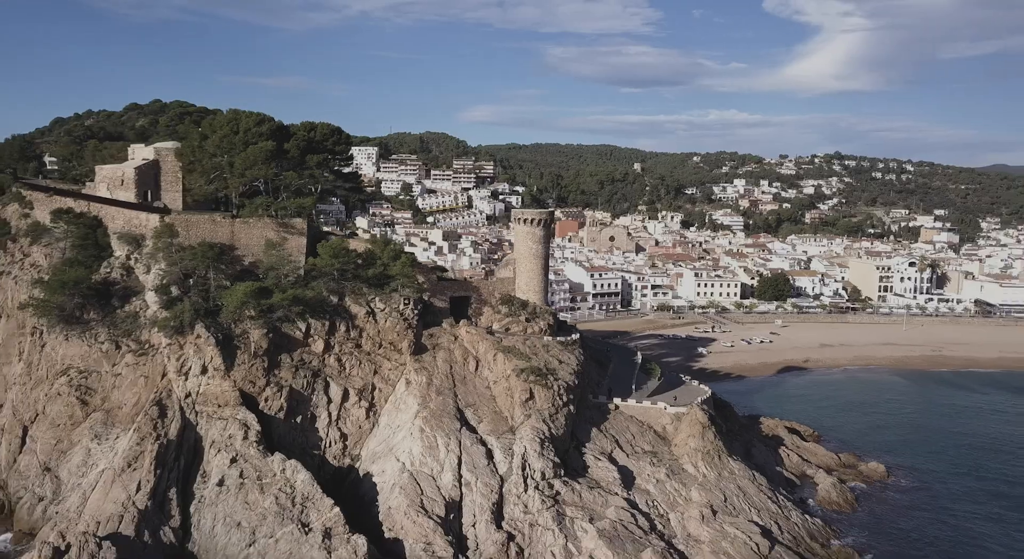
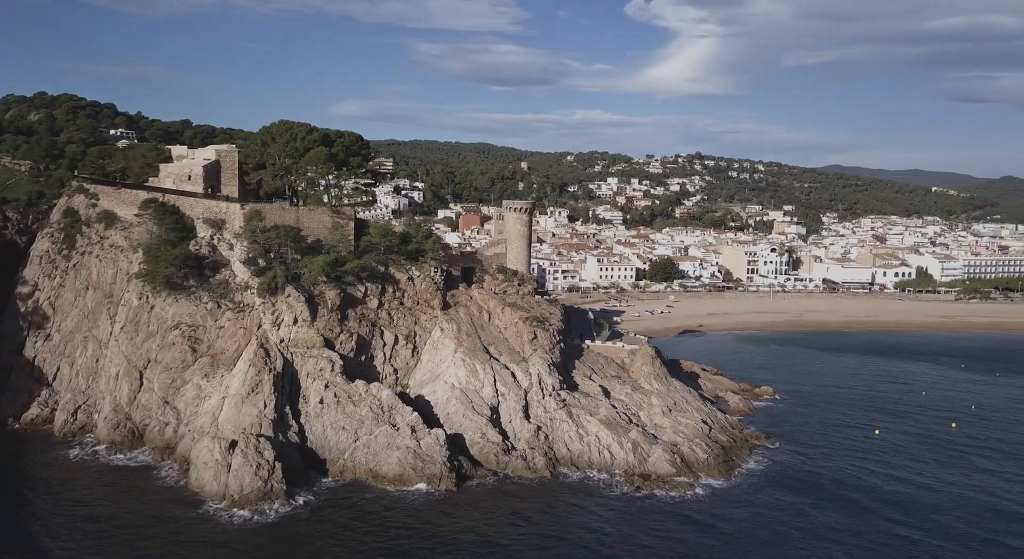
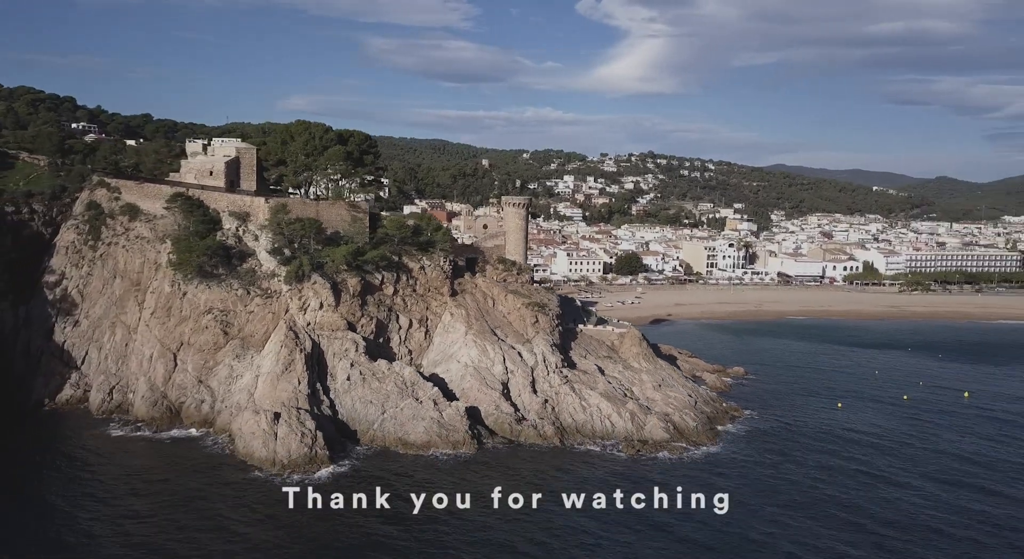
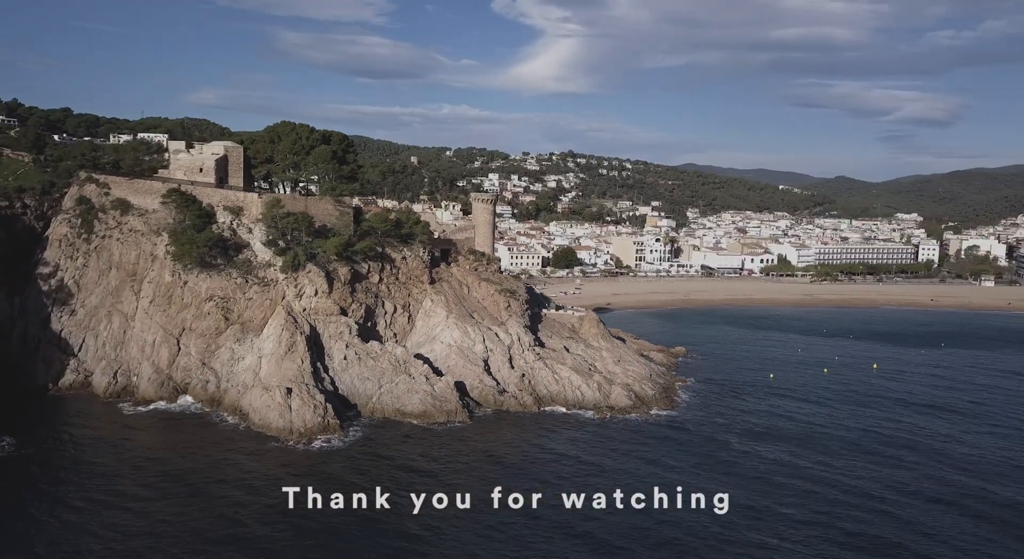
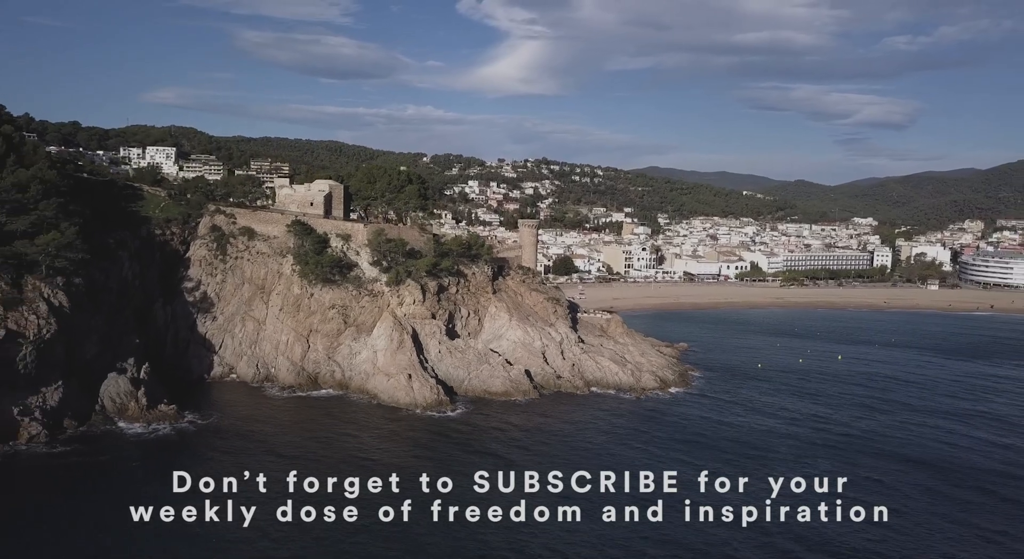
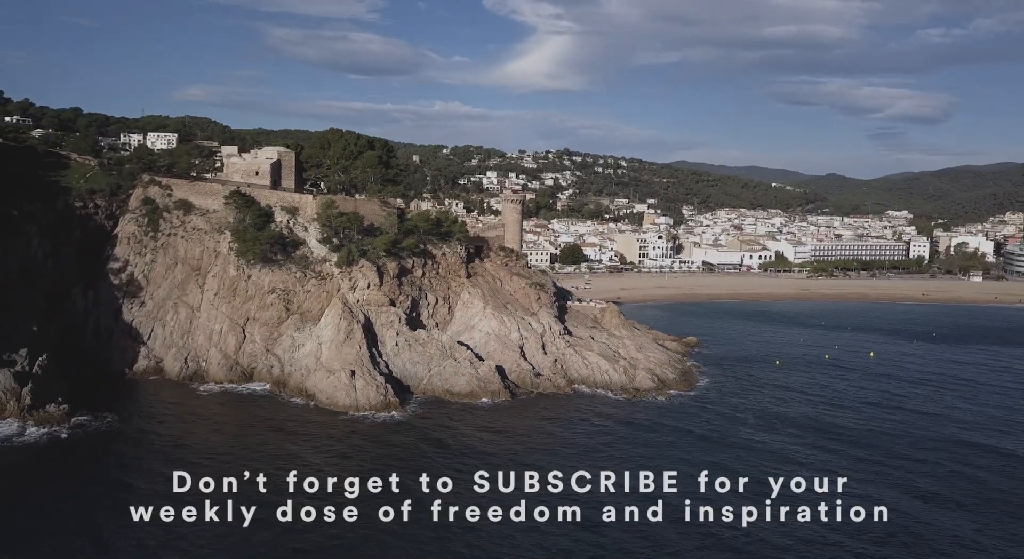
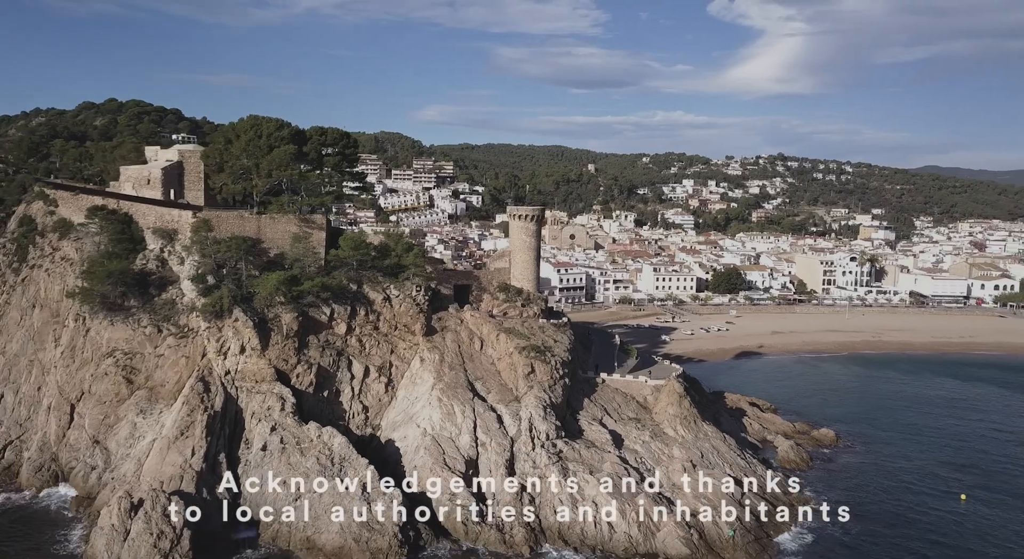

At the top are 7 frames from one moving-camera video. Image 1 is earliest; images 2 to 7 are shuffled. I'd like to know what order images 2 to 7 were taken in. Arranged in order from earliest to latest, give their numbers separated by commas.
7, 2, 3, 4, 6, 5
